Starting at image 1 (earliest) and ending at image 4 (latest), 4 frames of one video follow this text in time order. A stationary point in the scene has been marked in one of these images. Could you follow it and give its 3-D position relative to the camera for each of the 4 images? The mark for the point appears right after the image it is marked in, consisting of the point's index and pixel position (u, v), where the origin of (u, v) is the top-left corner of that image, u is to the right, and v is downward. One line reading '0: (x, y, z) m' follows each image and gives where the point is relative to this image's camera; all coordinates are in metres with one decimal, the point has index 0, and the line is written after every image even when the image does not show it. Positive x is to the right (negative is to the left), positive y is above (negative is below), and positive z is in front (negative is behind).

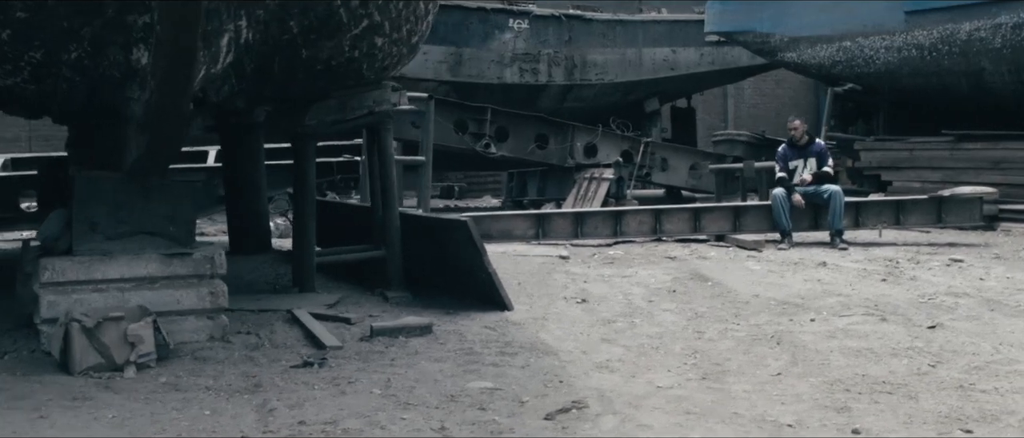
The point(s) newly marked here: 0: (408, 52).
0: (-0.5, +0.8, +5.5) m
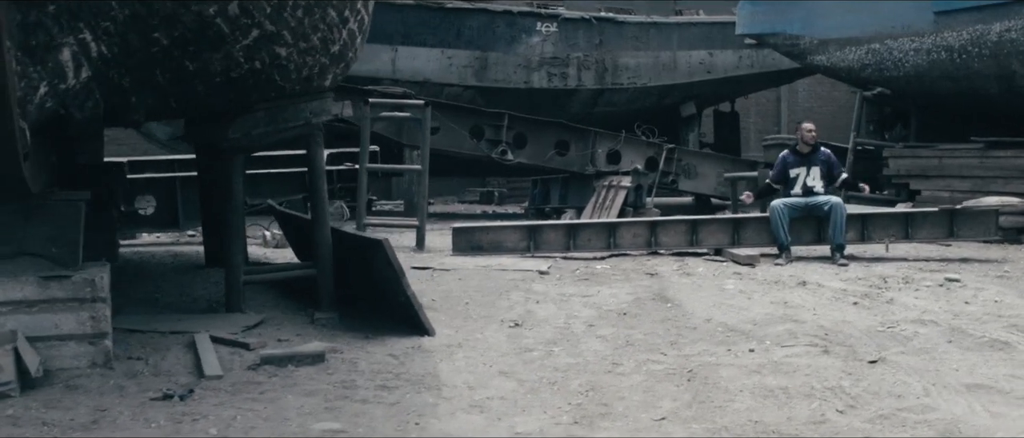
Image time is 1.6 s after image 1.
0: (-0.8, +0.7, +5.3) m
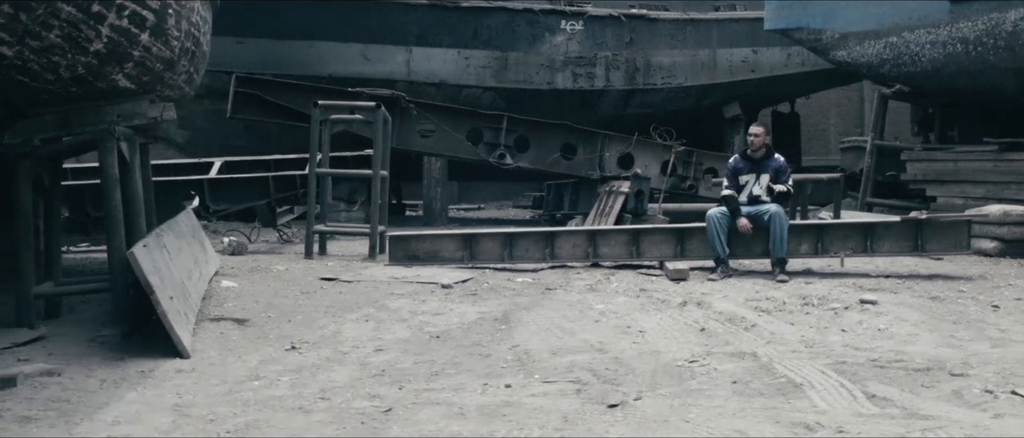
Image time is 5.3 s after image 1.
0: (-1.8, +0.7, +4.9) m
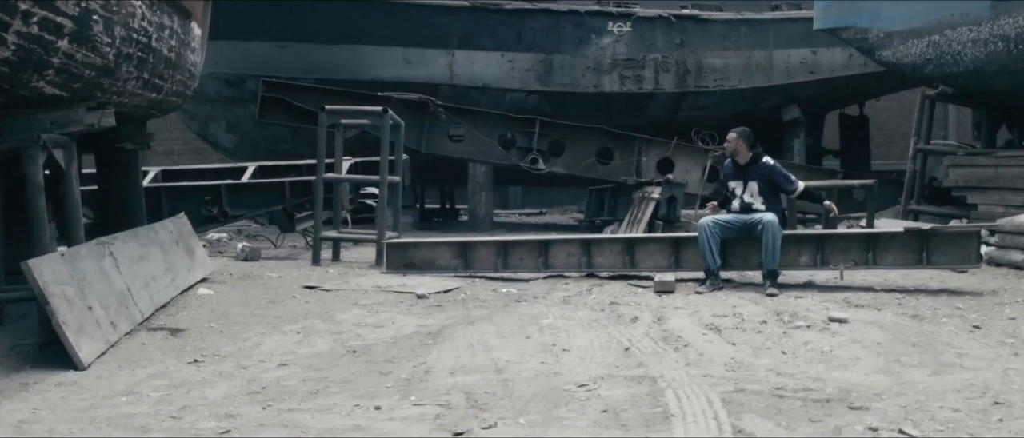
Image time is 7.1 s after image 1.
0: (-2.2, +0.7, +4.9) m
